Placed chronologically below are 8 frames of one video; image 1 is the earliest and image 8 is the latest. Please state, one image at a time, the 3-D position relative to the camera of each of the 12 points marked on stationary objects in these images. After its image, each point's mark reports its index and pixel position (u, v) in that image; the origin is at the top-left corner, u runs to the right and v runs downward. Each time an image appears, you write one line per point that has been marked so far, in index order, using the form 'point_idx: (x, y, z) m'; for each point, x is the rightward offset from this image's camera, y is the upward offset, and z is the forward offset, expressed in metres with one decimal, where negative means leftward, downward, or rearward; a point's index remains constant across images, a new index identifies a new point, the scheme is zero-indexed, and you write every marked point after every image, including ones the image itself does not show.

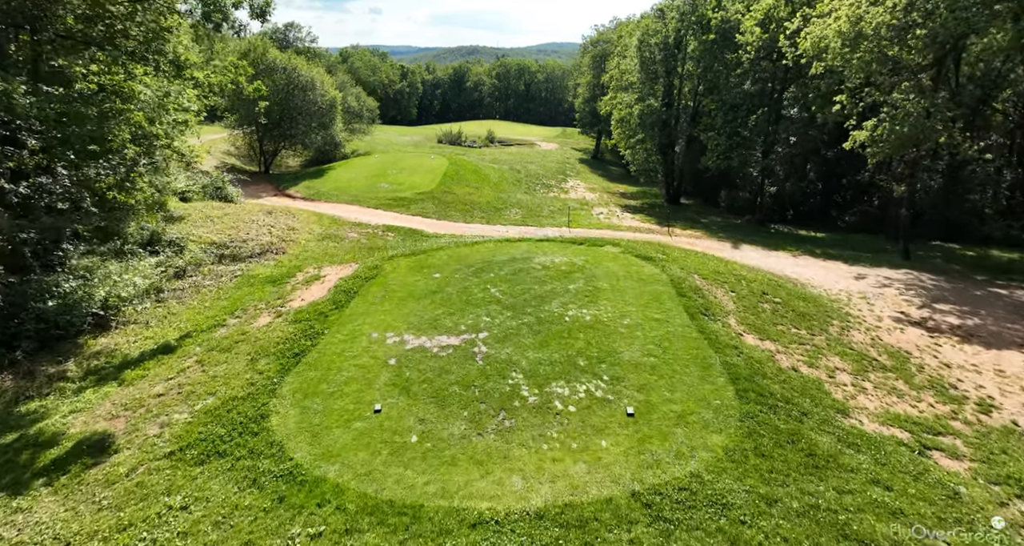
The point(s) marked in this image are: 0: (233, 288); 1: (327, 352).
0: (-7.0, -0.4, +11.8) m
1: (-3.3, -1.4, +8.4) m
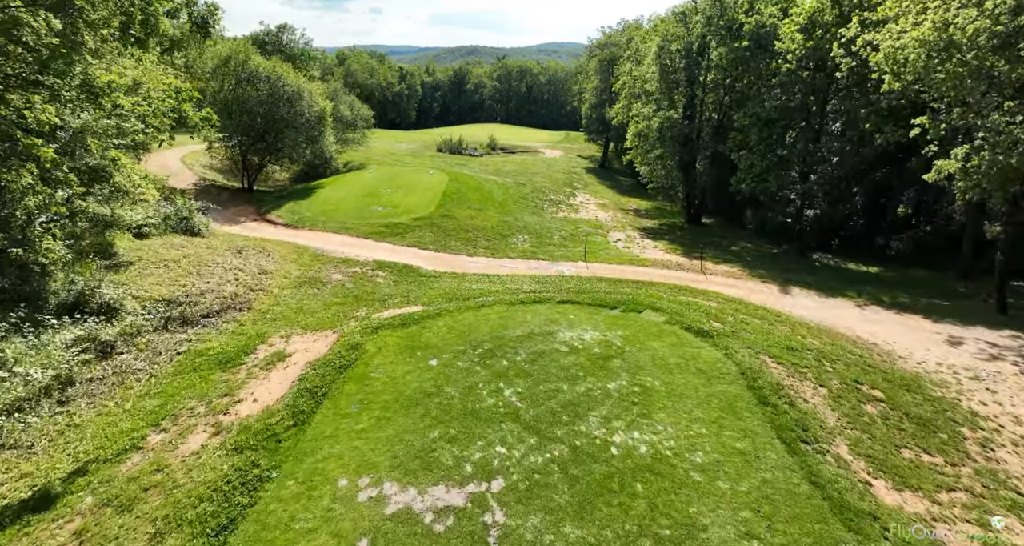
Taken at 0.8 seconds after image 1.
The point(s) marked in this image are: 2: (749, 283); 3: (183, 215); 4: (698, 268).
0: (-6.7, -2.0, +9.1) m
1: (-2.9, -3.0, +5.7) m
2: (+8.5, -0.3, +16.9) m
3: (-12.8, +2.2, +18.2) m
4: (+7.4, +0.2, +18.6) m
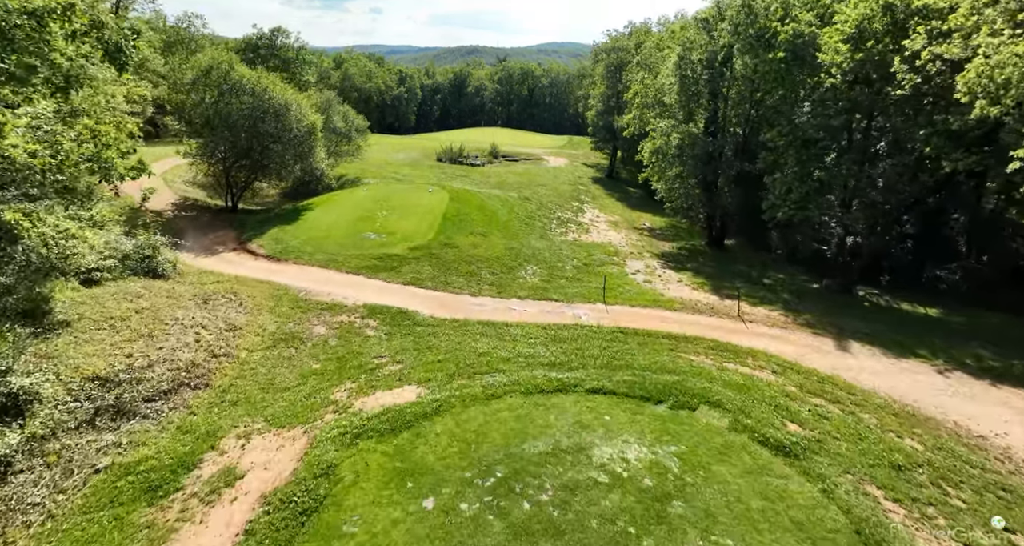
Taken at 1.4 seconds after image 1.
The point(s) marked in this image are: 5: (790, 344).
0: (-6.3, -3.5, +6.8) m
1: (-2.6, -4.5, +3.3) m
2: (+8.9, -1.9, +14.5) m
3: (-12.4, +0.7, +15.9) m
4: (+7.7, -1.4, +16.3) m
5: (+8.1, -2.1, +13.7) m
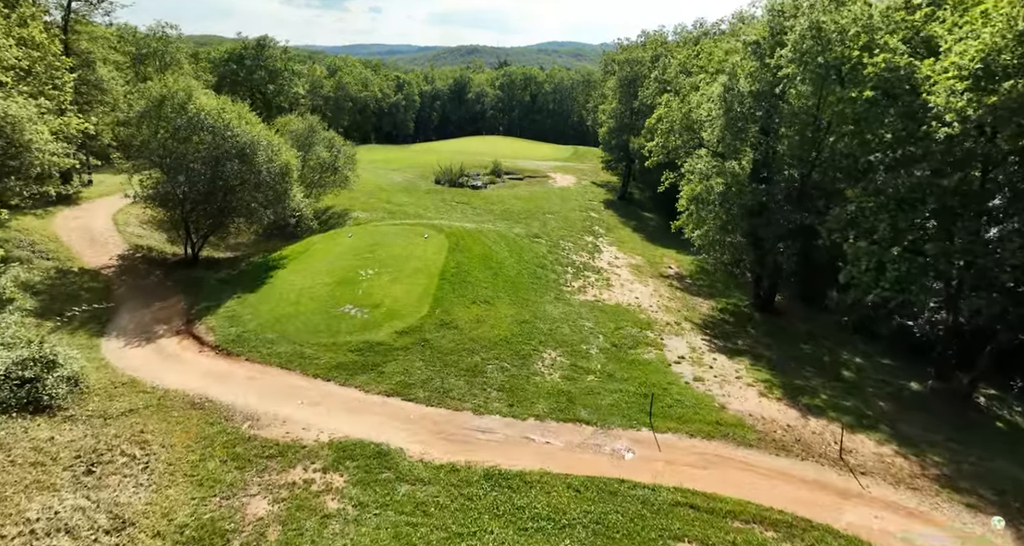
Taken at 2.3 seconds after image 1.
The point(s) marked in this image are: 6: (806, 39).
0: (-5.9, -6.6, +2.4) m
1: (-2.1, -7.6, -1.0) m
2: (+9.3, -5.0, +10.2) m
3: (-12.0, -2.5, +11.6) m
4: (+8.2, -4.6, +12.0) m
5: (+8.6, -5.2, +9.4) m
6: (+11.3, +9.0, +18.1) m
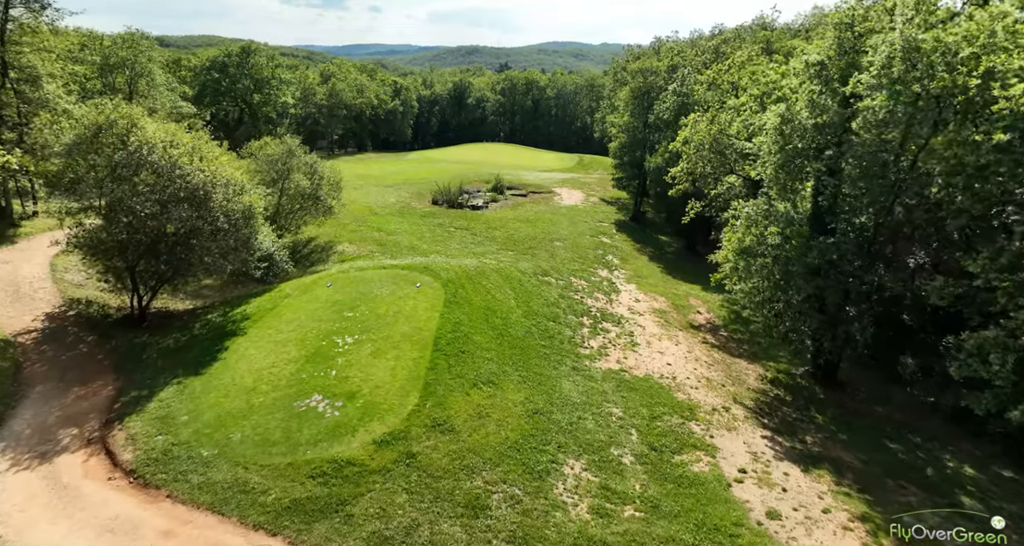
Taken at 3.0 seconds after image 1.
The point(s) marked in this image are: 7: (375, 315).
0: (-5.5, -9.1, -1.5) m
1: (-1.8, -10.1, -4.9) m
2: (+9.7, -7.6, +6.3) m
3: (-11.6, -5.0, +7.7) m
4: (+8.5, -7.1, +8.0) m
5: (+8.9, -7.8, +5.5) m
6: (+11.6, +6.4, +14.2) m
7: (-5.7, -1.6, +19.4) m
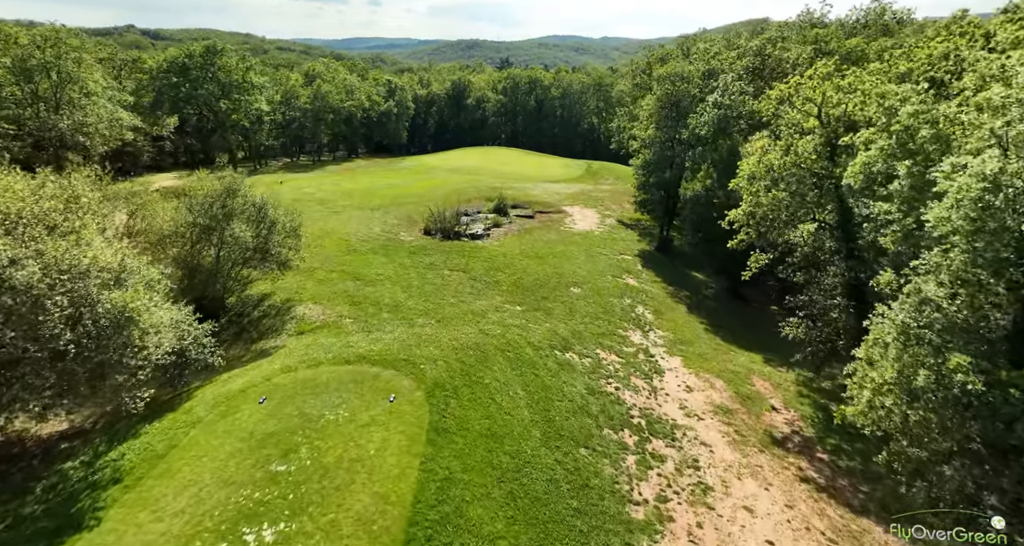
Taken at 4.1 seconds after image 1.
0: (-5.0, -12.9, -8.4) m
1: (-1.3, -13.9, -11.8) m
2: (+10.2, -11.3, -0.6) m
3: (-11.2, -8.7, +0.8) m
4: (+9.0, -10.8, +1.1) m
5: (+9.4, -11.5, -1.4) m
6: (+12.1, +2.7, +7.2) m
7: (-5.2, -5.2, +12.5) m
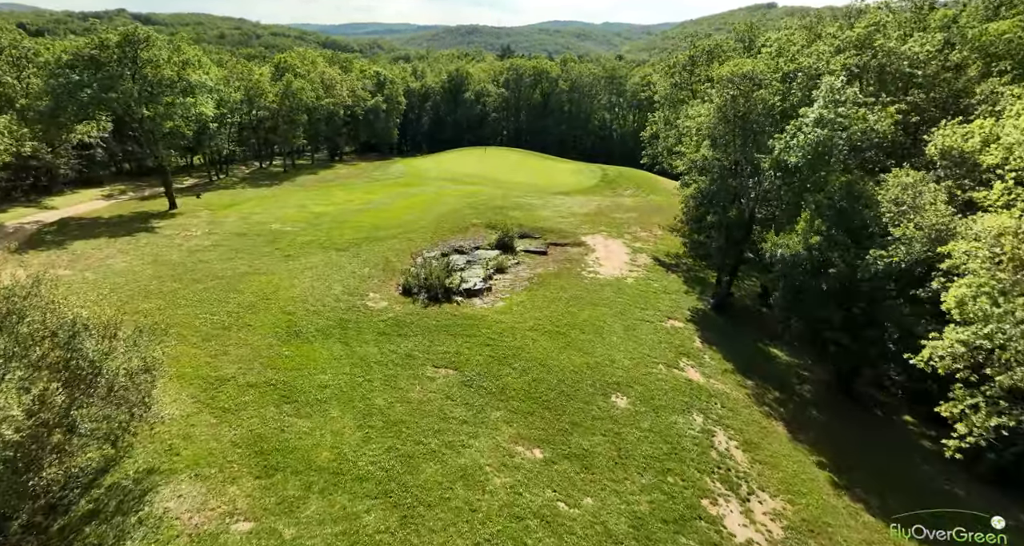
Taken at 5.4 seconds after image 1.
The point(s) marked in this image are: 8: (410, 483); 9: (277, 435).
0: (-4.4, -18.4, -18.5) m
1: (-0.7, -19.4, -21.9) m
2: (+10.8, -16.6, -10.8) m
3: (-10.5, -13.9, -9.5) m
4: (+9.6, -16.1, -9.1) m
5: (+10.0, -16.8, -11.6) m
6: (+12.8, -2.4, -3.3) m
7: (-4.6, -10.2, +2.2) m
8: (-3.5, -6.7, +15.4) m
9: (-8.5, -5.4, +16.4) m
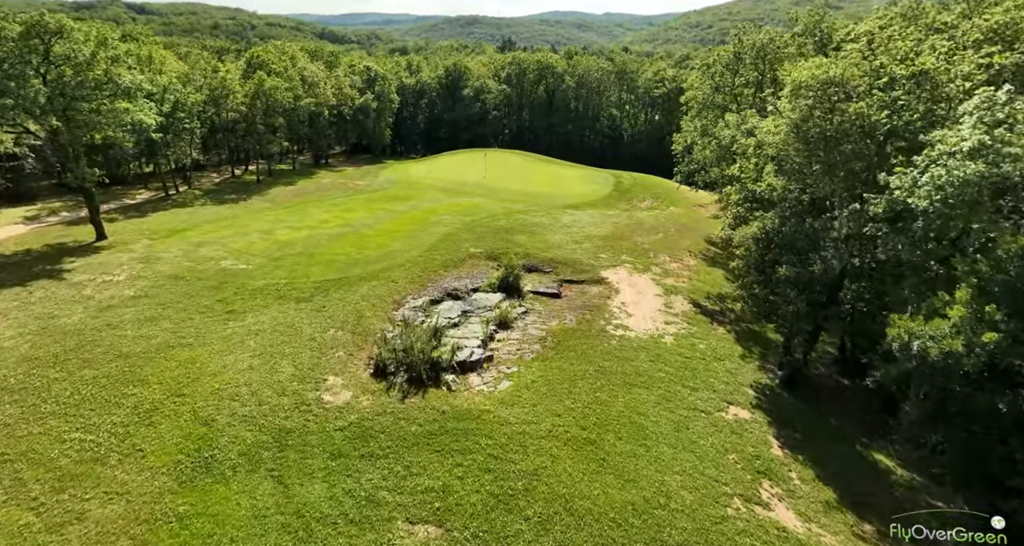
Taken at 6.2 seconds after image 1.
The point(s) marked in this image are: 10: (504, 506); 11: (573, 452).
0: (-4.1, -22.4, -25.9) m
1: (-0.3, -23.5, -29.2) m
2: (+11.2, -20.6, -18.1) m
3: (-10.1, -17.8, -16.9) m
4: (+10.0, -20.1, -16.4) m
5: (+10.4, -20.8, -18.9) m
6: (+13.2, -6.3, -10.8) m
7: (-4.2, -14.0, -5.3) m
8: (-3.1, -10.3, +7.9) m
9: (-8.1, -9.0, +8.9) m
10: (-0.2, -7.2, +15.8) m
11: (+2.4, -6.6, +17.9) m
